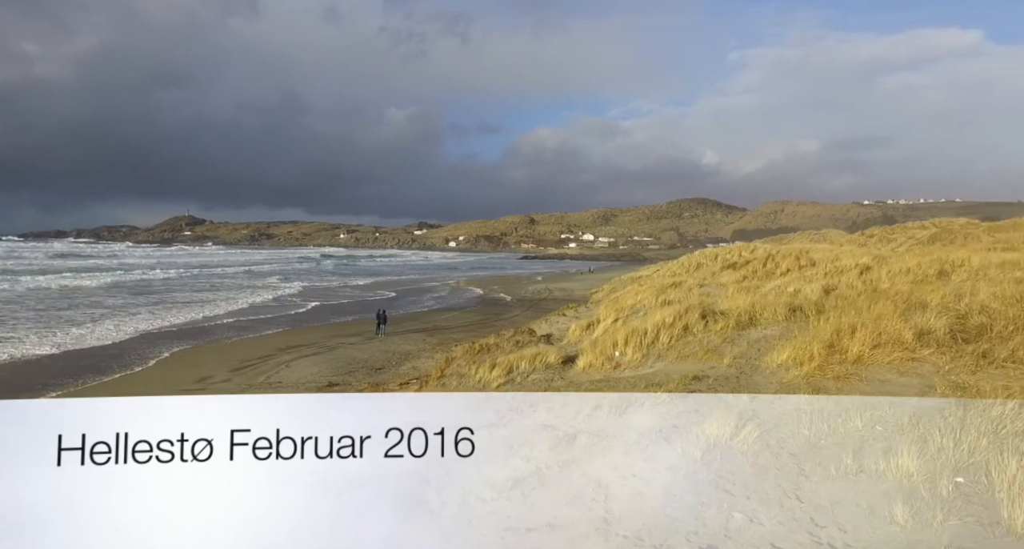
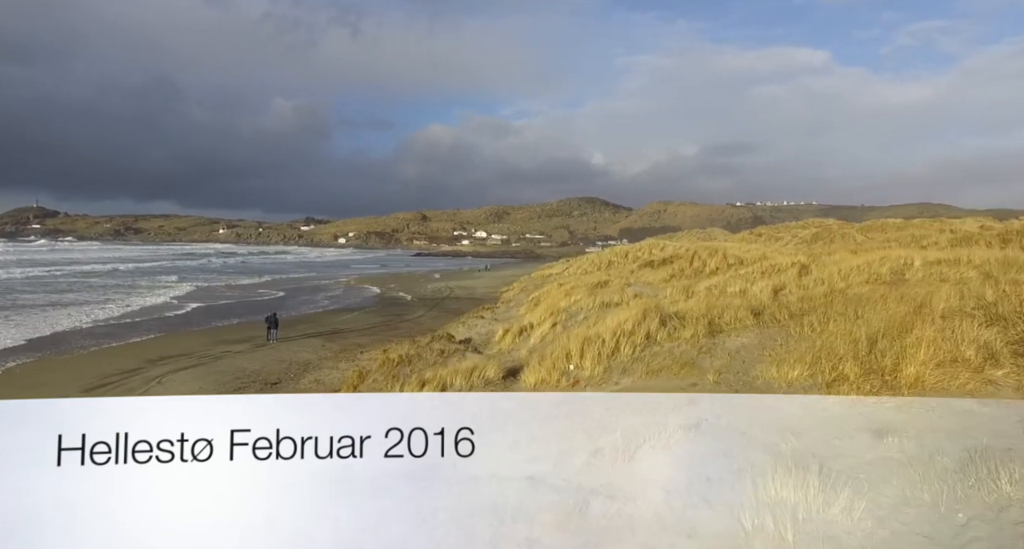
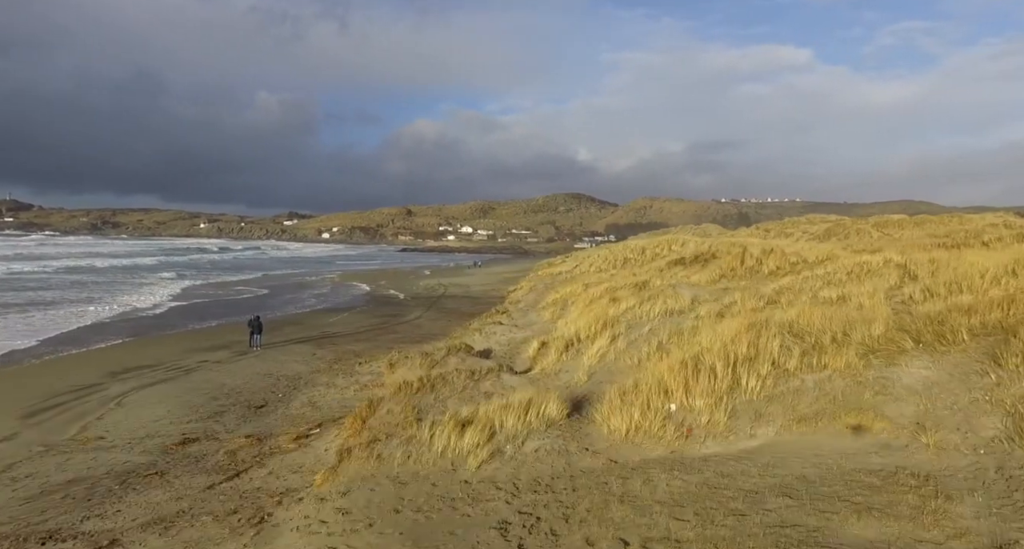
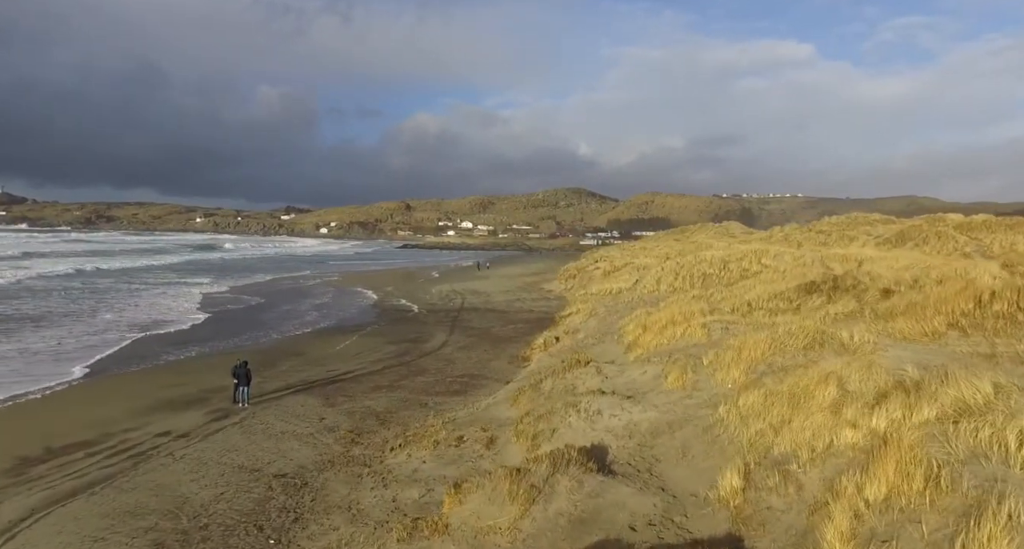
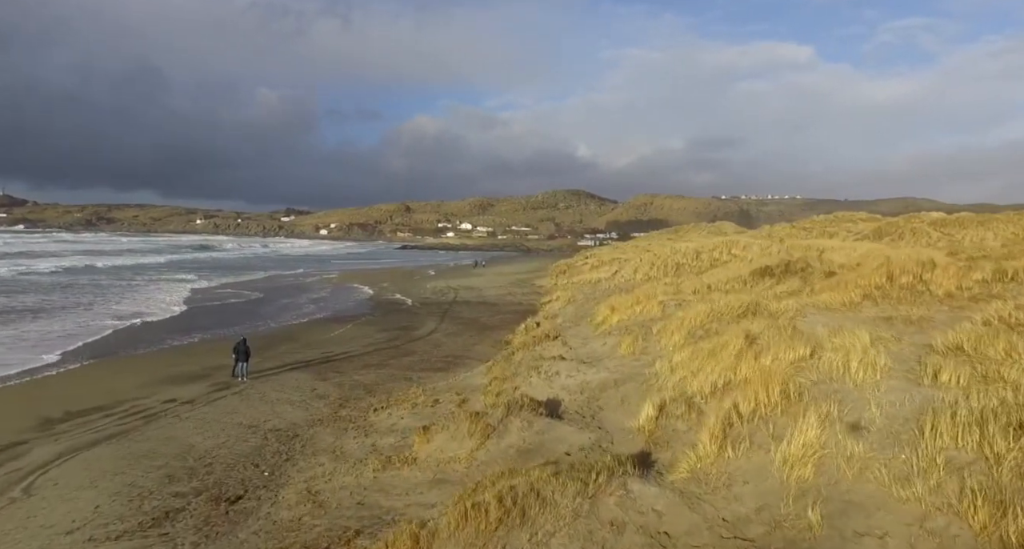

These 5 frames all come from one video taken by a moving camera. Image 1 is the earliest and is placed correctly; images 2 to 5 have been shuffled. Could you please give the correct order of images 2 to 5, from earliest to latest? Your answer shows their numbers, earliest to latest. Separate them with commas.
2, 3, 5, 4
